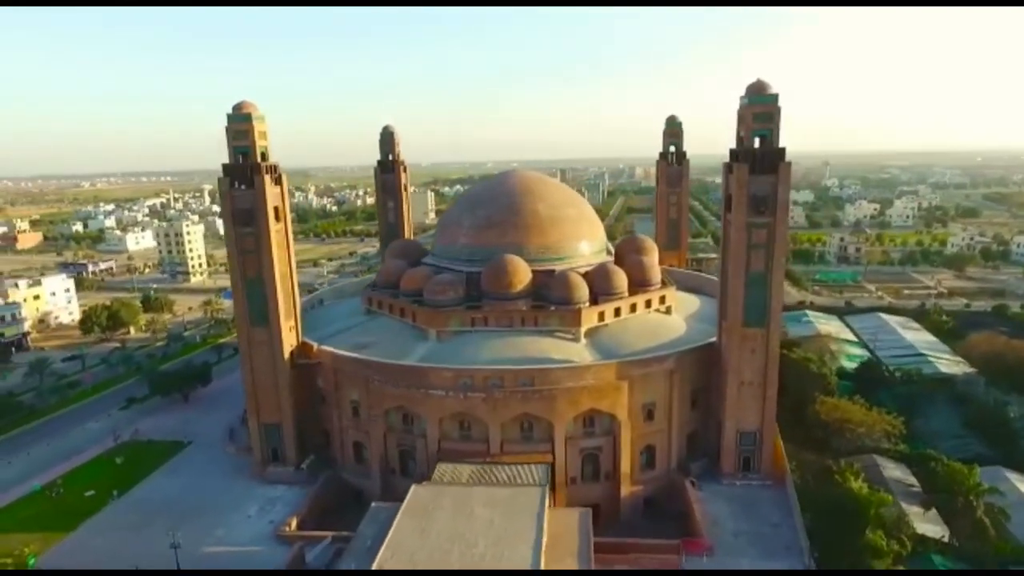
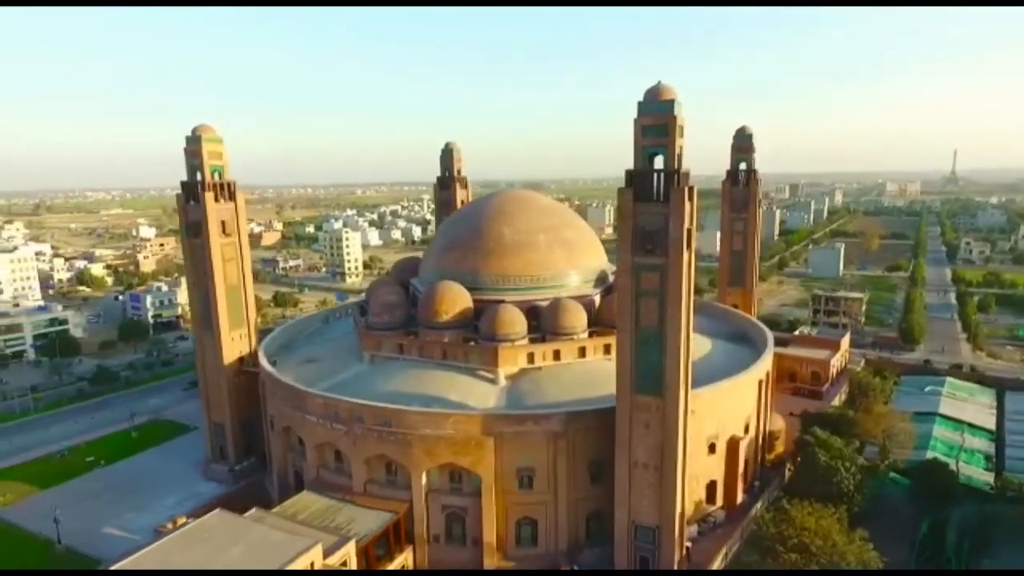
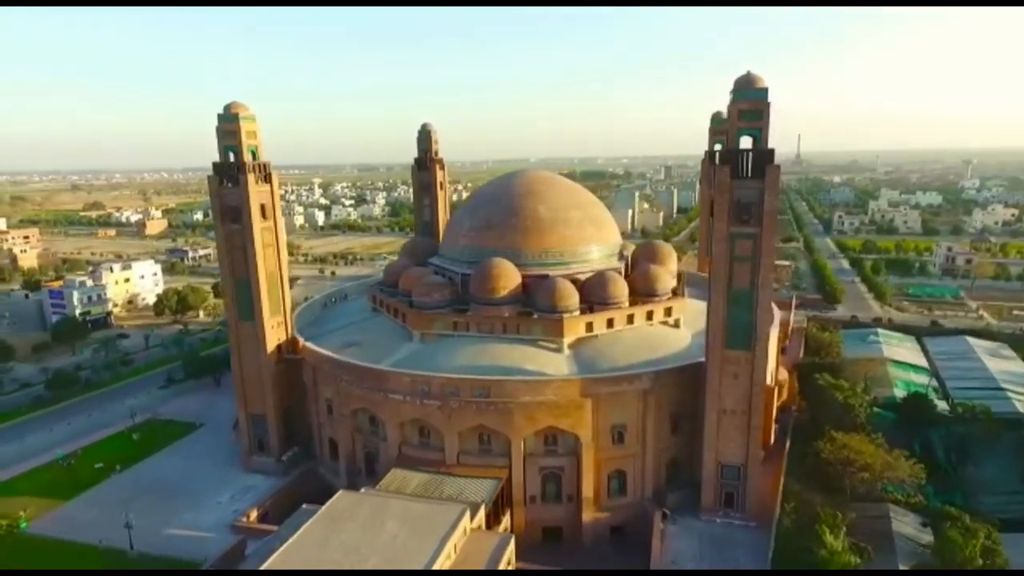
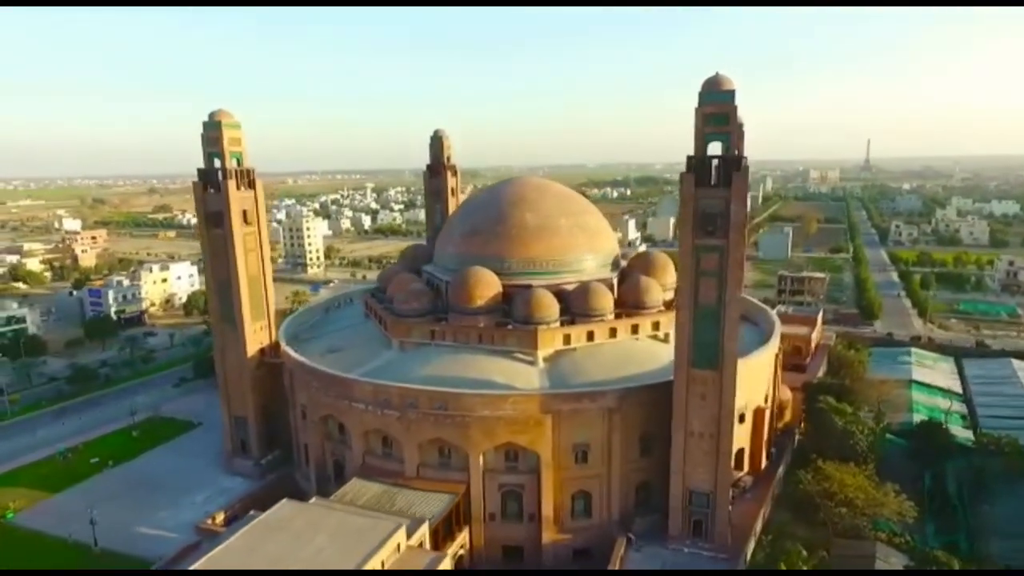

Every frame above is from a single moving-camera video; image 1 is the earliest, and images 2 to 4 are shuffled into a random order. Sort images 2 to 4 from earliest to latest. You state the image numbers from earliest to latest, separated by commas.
3, 4, 2
